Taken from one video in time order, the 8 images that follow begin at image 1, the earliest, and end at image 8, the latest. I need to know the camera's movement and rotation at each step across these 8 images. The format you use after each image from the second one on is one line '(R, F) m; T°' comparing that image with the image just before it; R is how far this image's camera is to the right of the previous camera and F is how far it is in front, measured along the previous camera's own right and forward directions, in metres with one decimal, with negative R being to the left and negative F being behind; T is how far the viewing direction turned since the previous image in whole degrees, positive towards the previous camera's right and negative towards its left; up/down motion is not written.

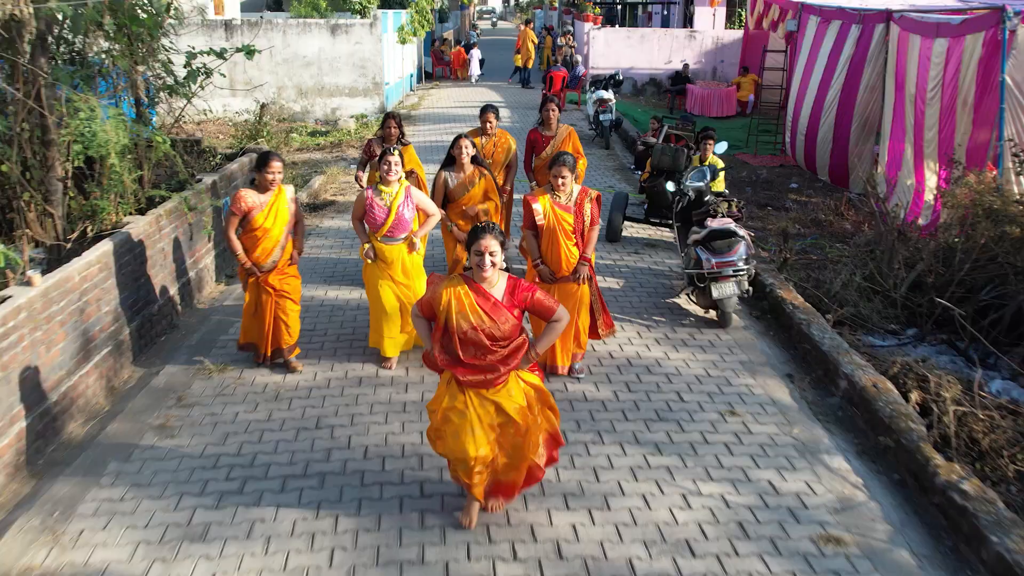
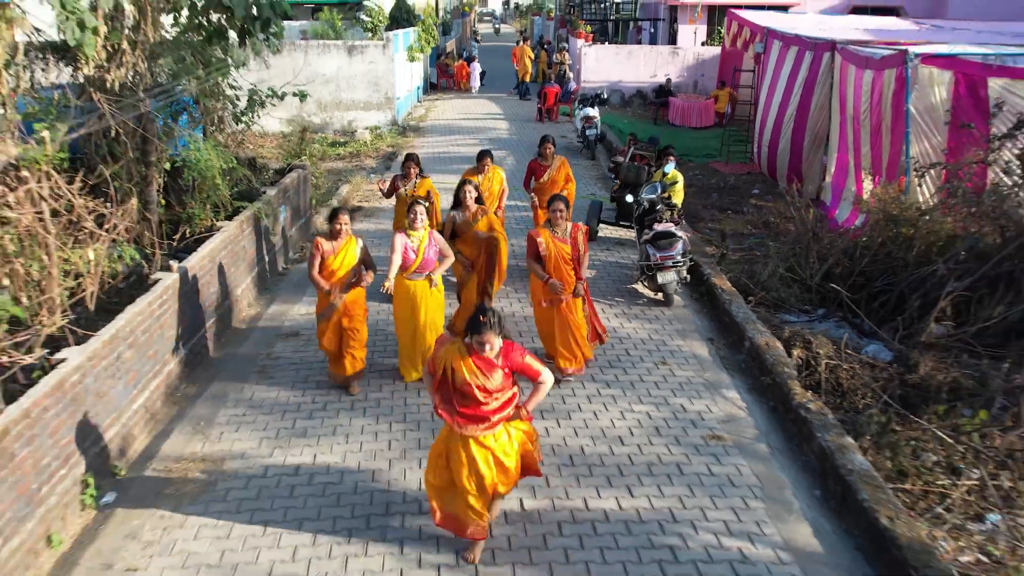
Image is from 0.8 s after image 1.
(0.0, -1.4) m; 0°
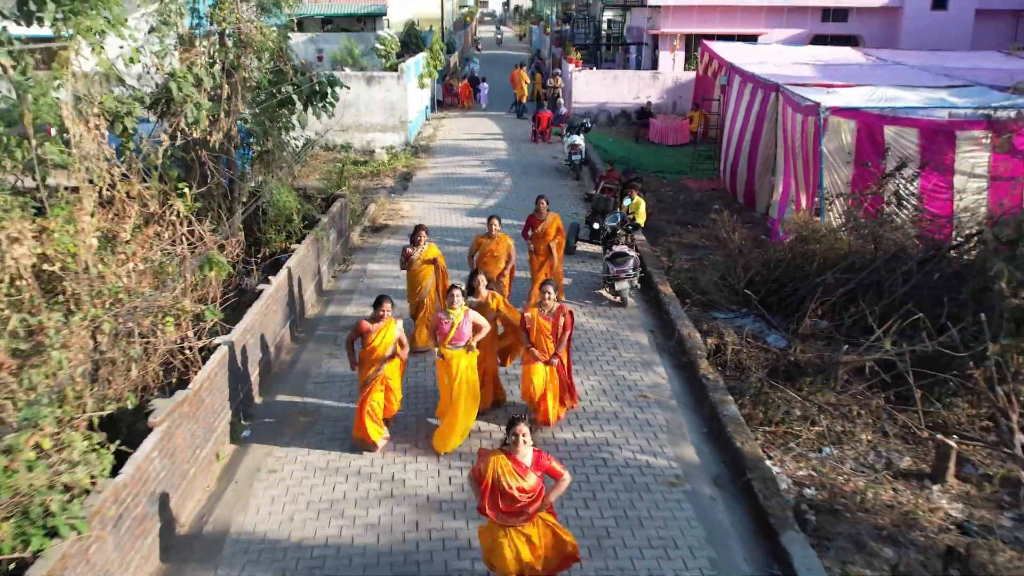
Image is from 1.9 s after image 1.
(0.0, -1.9) m; 0°
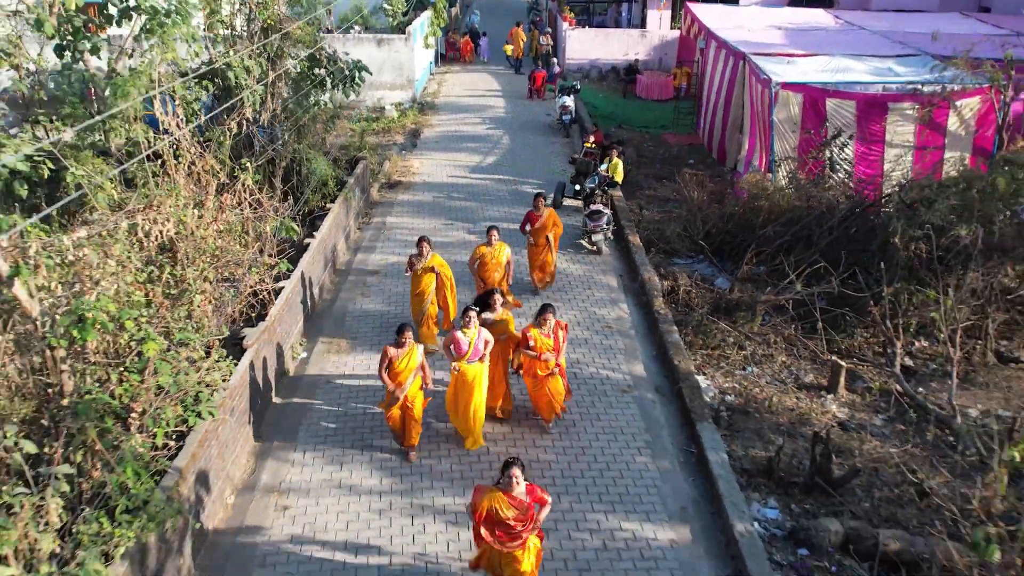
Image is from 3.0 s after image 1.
(0.0, -1.7) m; 0°
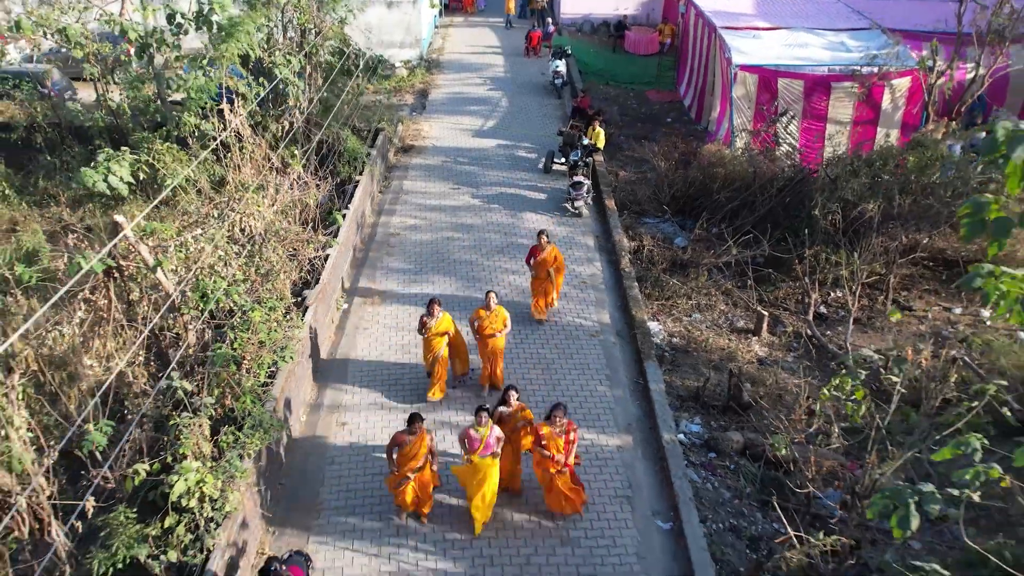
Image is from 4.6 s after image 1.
(+0.1, -2.0) m; 0°
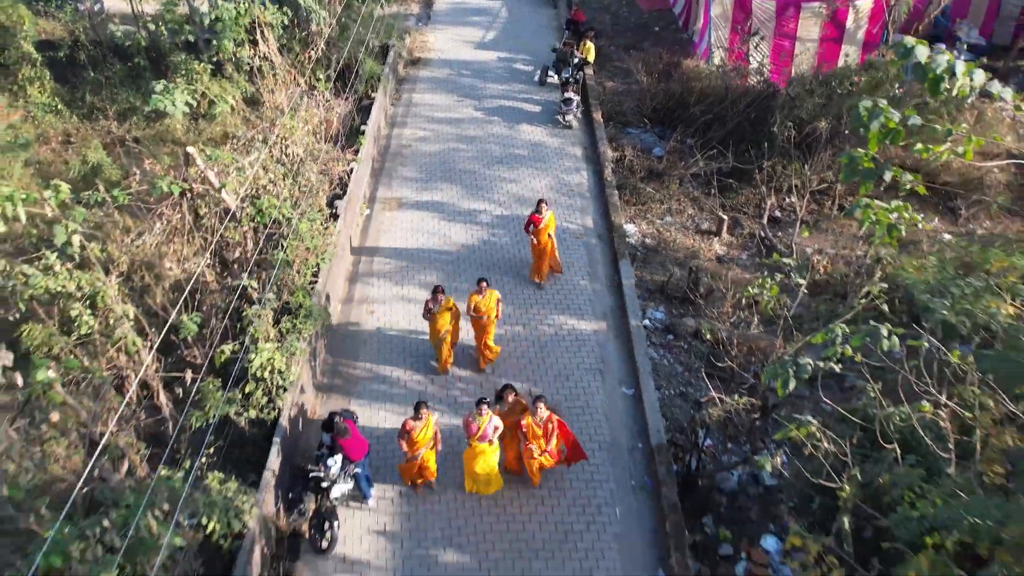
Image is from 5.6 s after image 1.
(0.0, -1.6) m; 0°
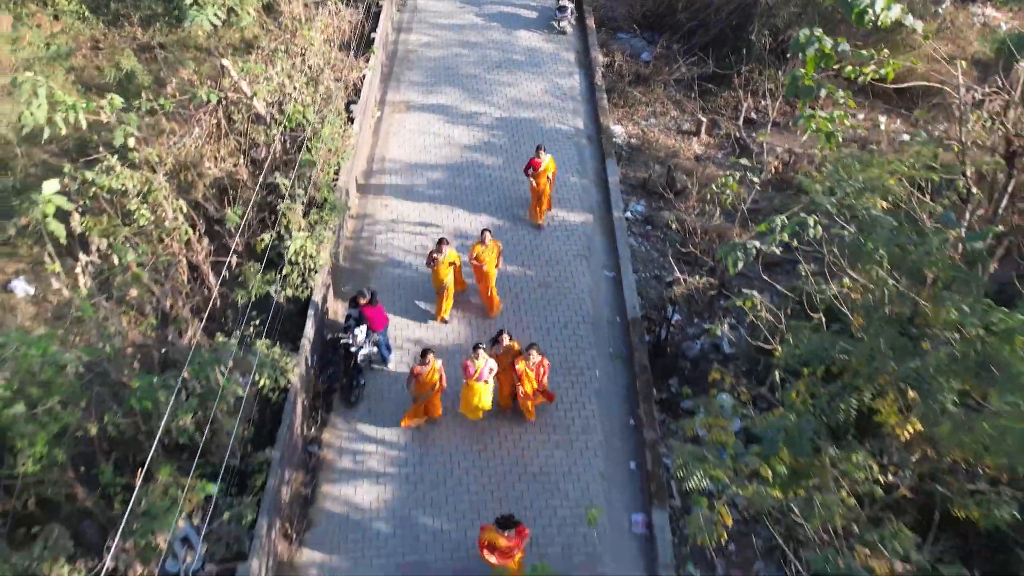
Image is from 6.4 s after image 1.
(0.0, -1.3) m; 0°
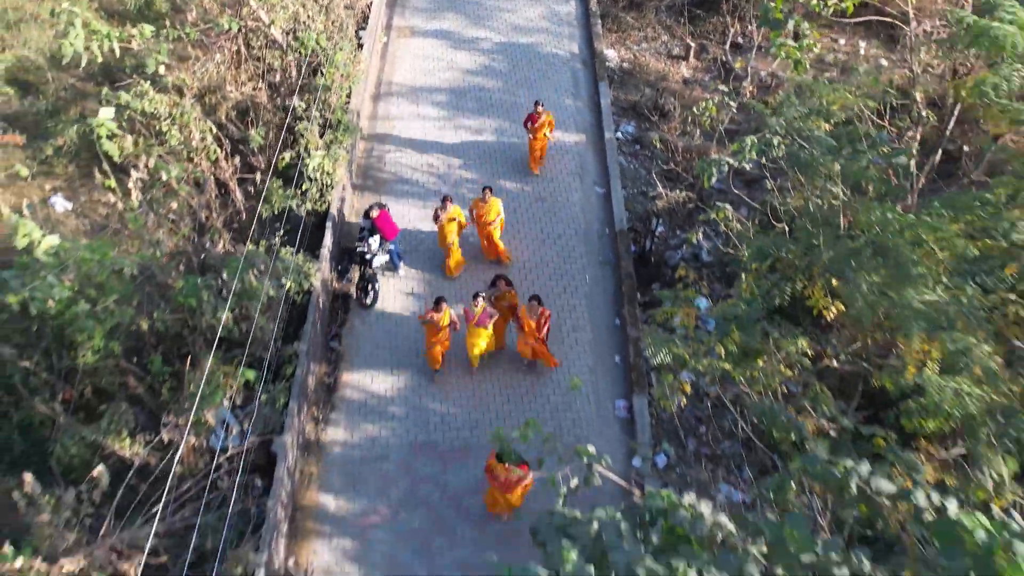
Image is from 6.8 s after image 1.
(0.0, -0.9) m; 0°
